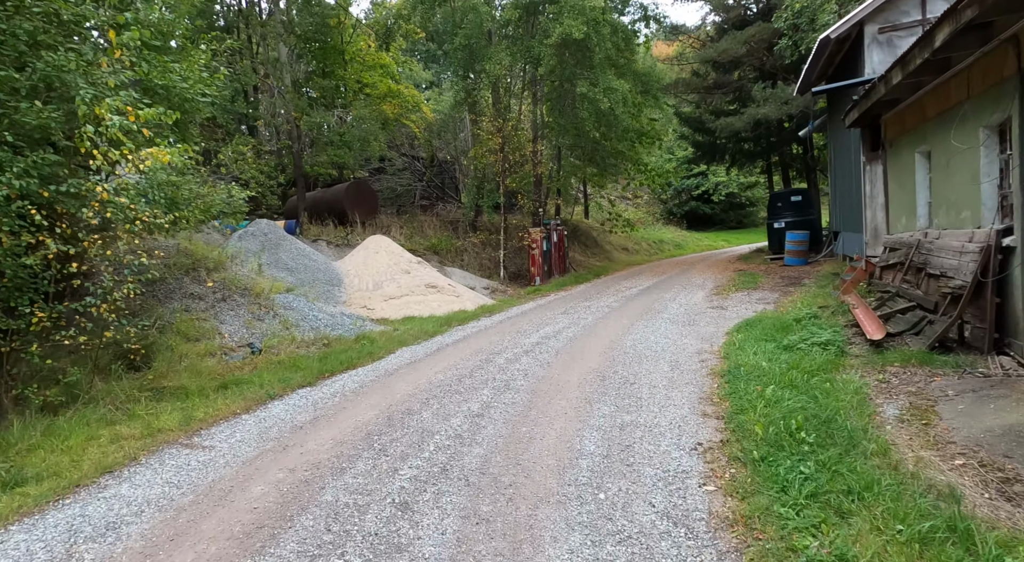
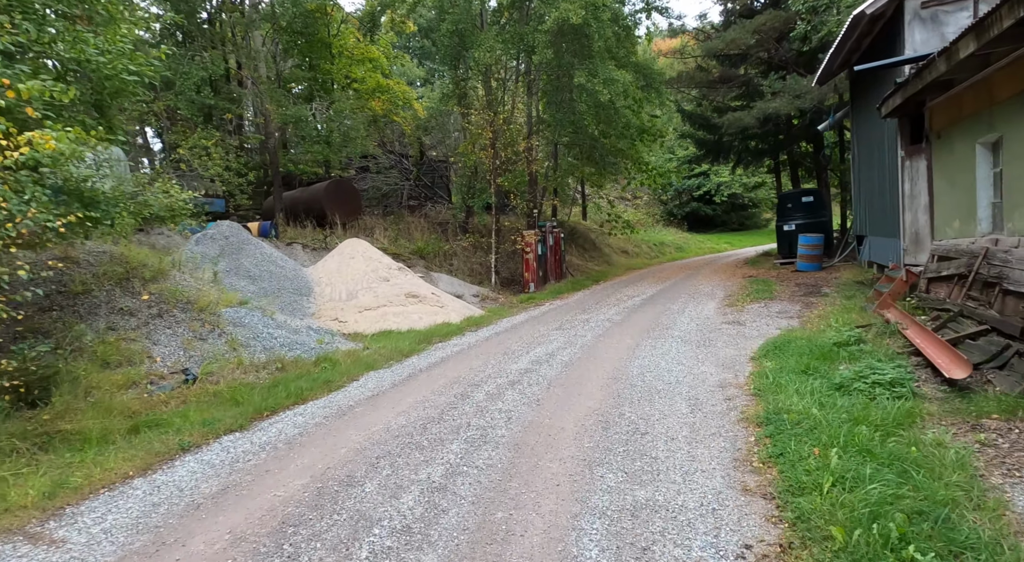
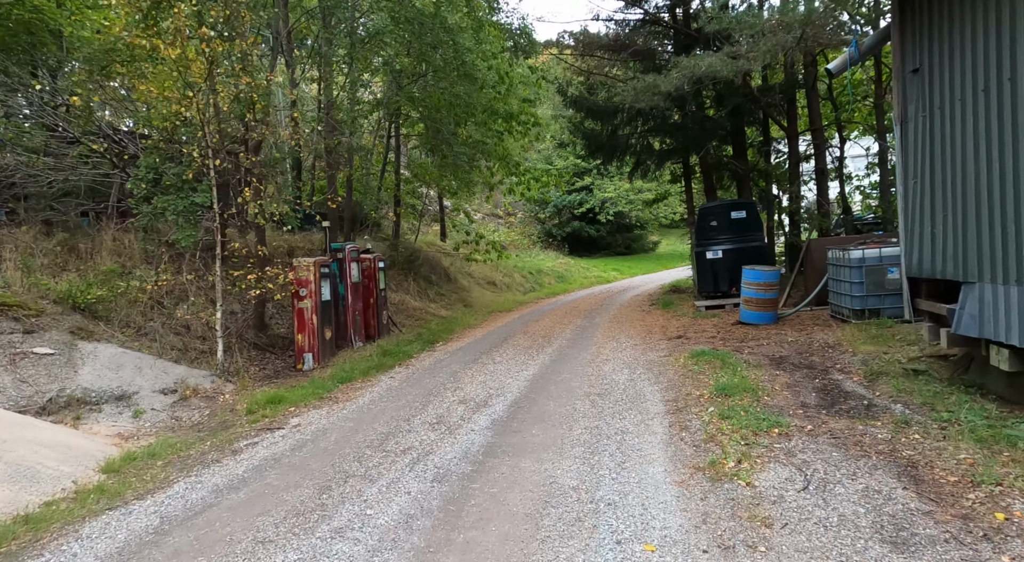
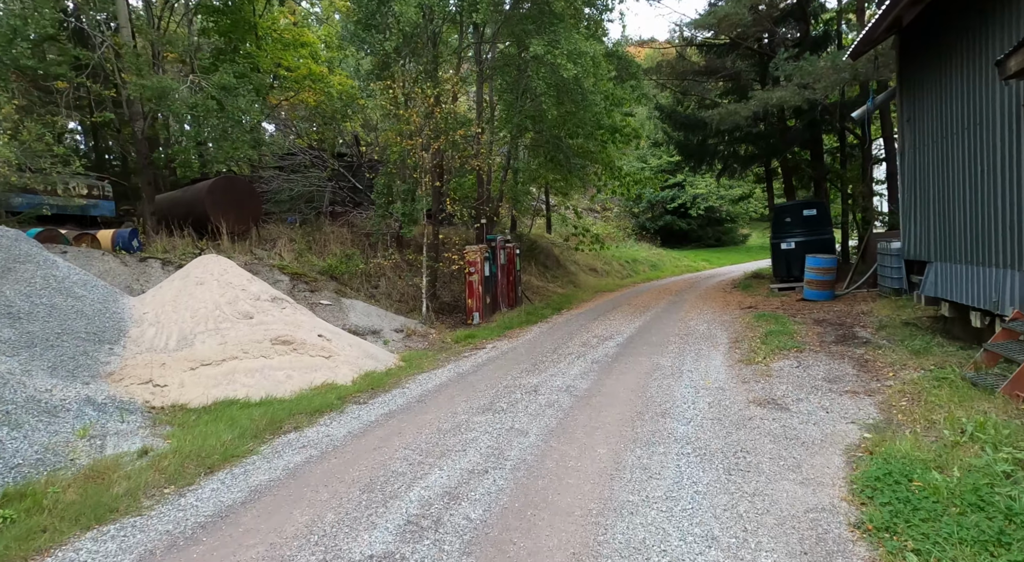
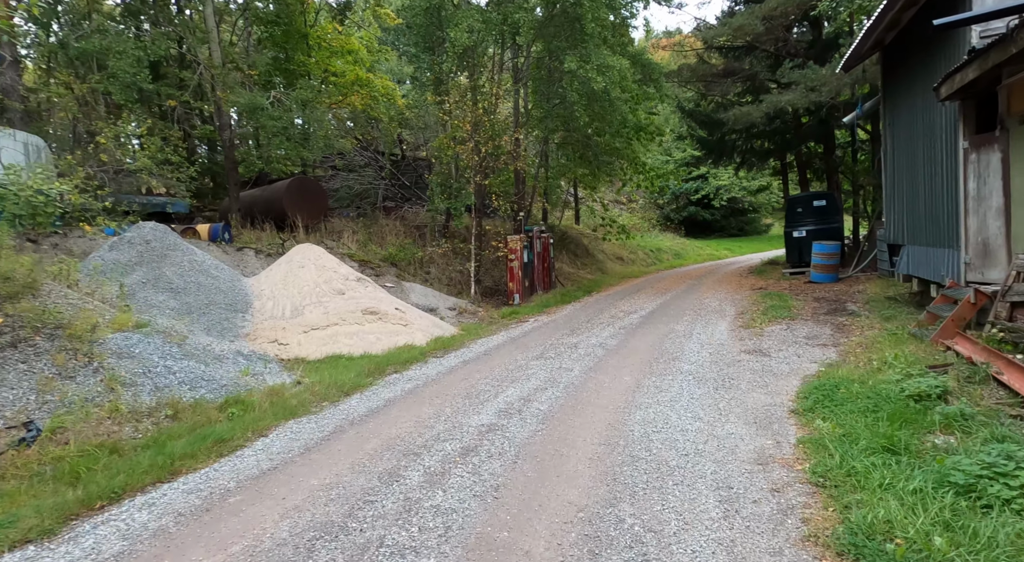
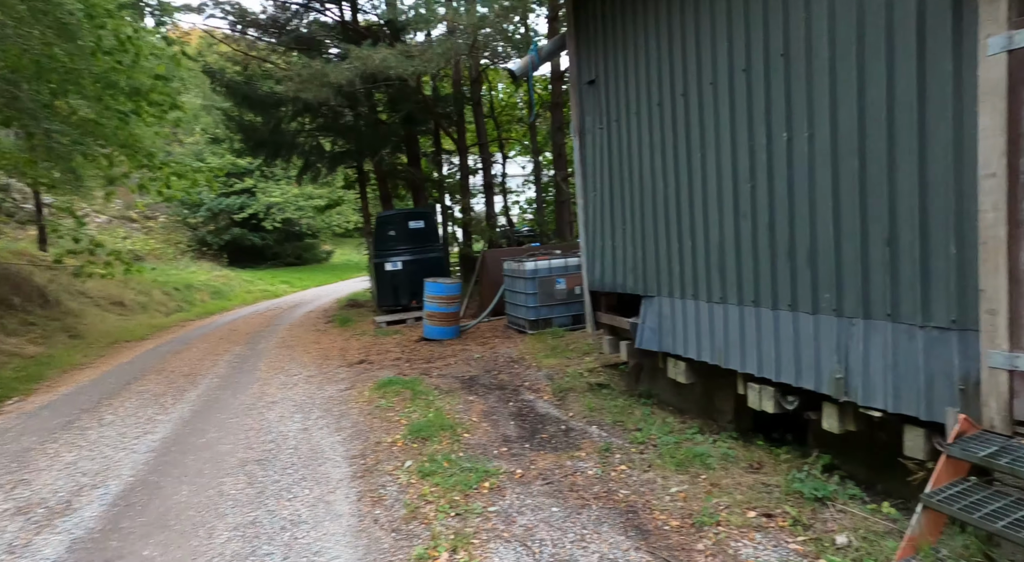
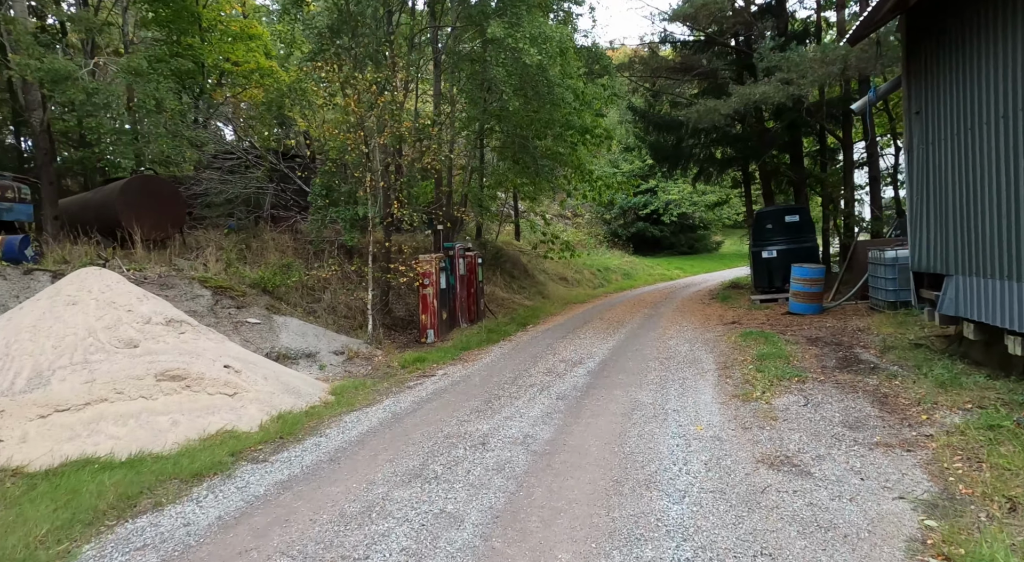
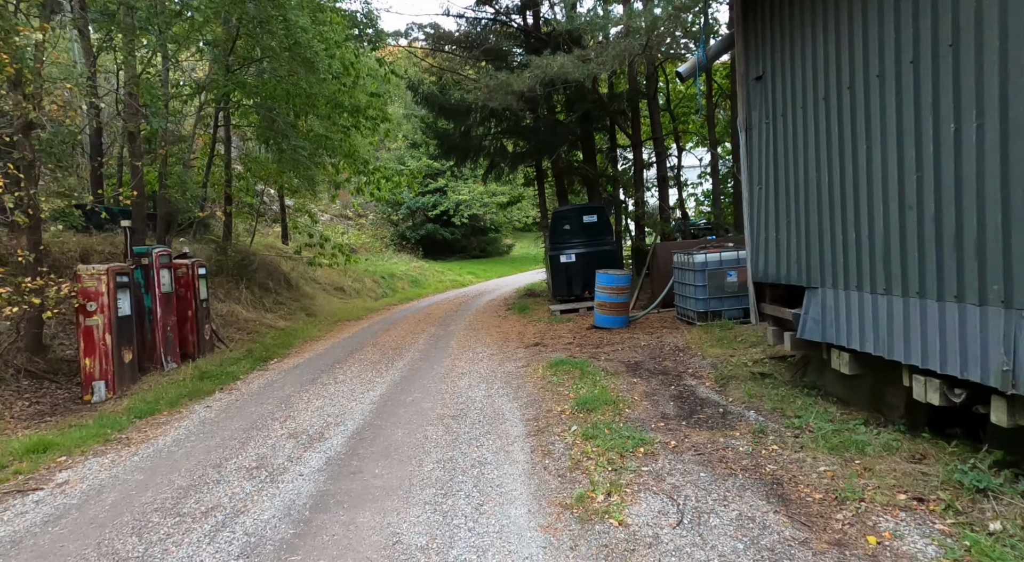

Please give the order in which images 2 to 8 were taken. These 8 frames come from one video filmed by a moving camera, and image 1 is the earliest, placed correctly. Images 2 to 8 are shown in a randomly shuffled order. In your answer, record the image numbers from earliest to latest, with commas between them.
2, 5, 4, 7, 3, 8, 6
